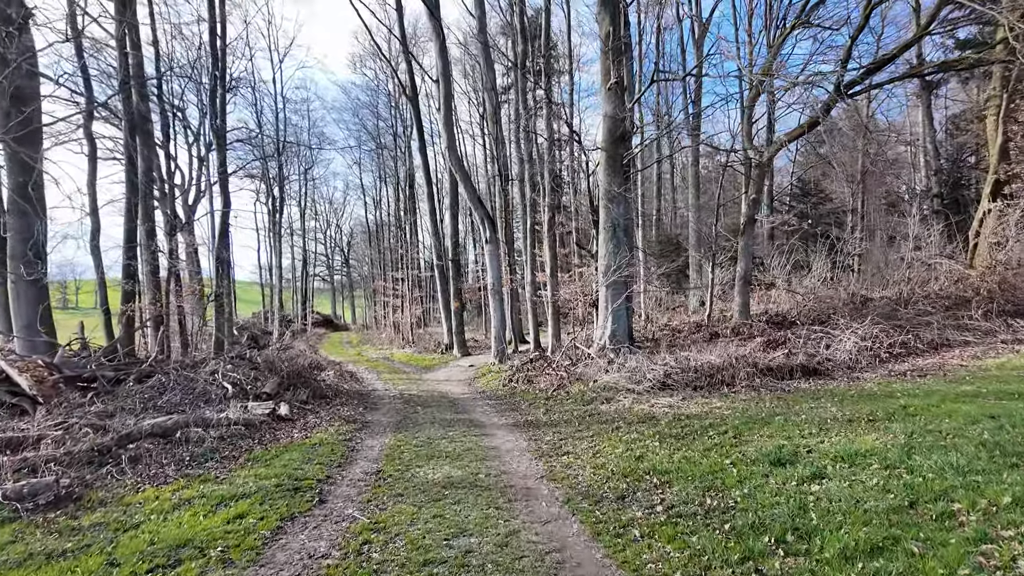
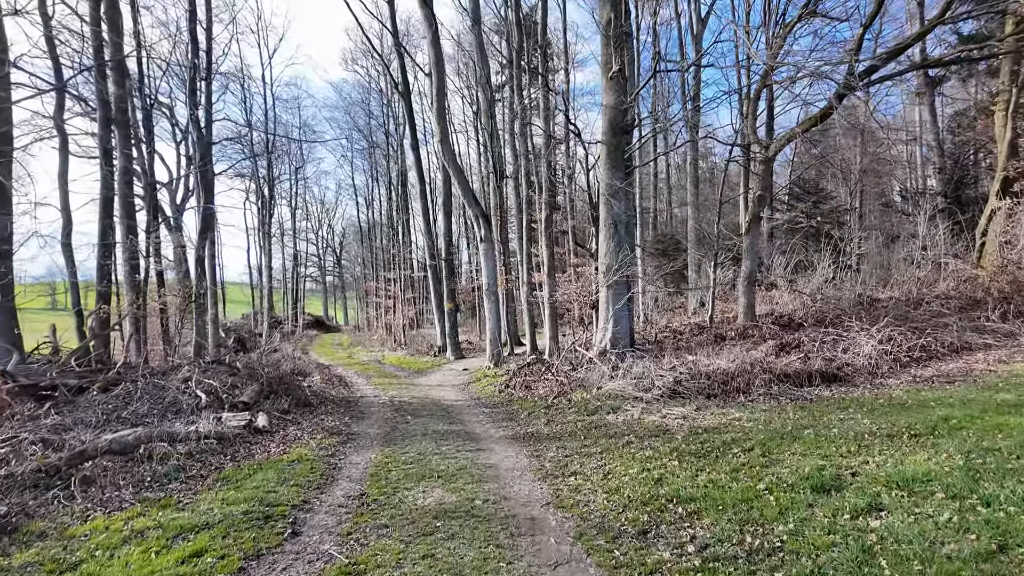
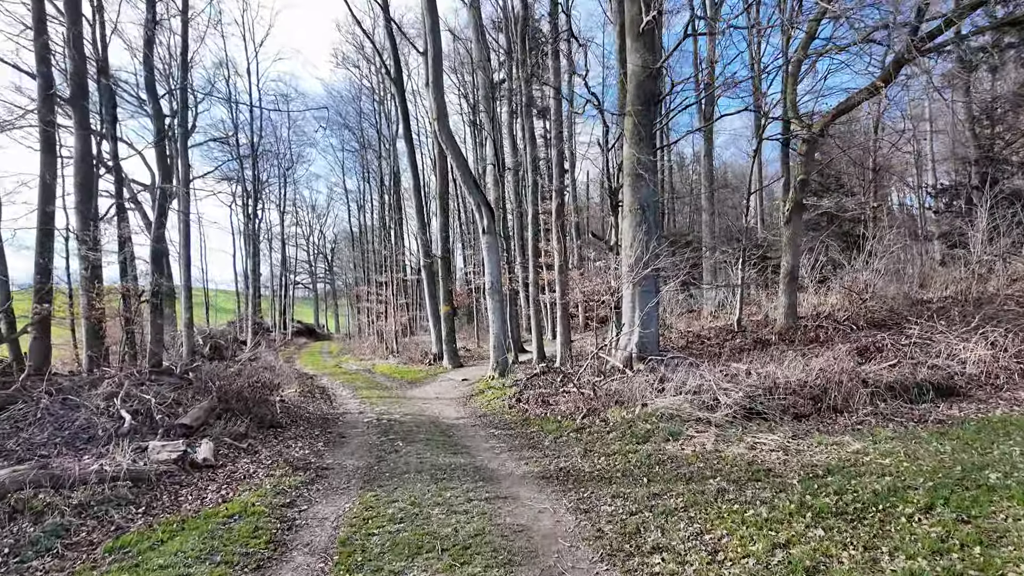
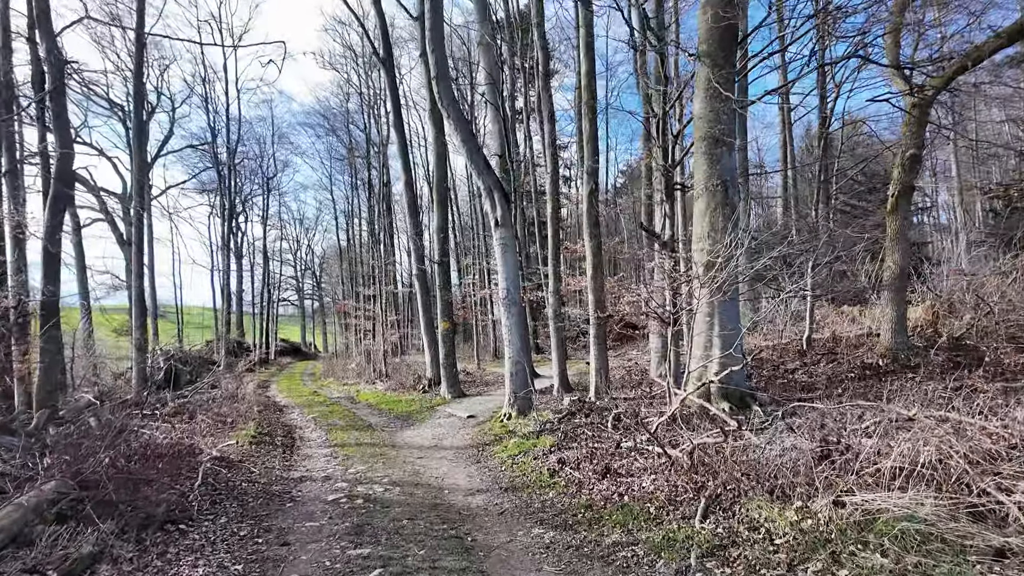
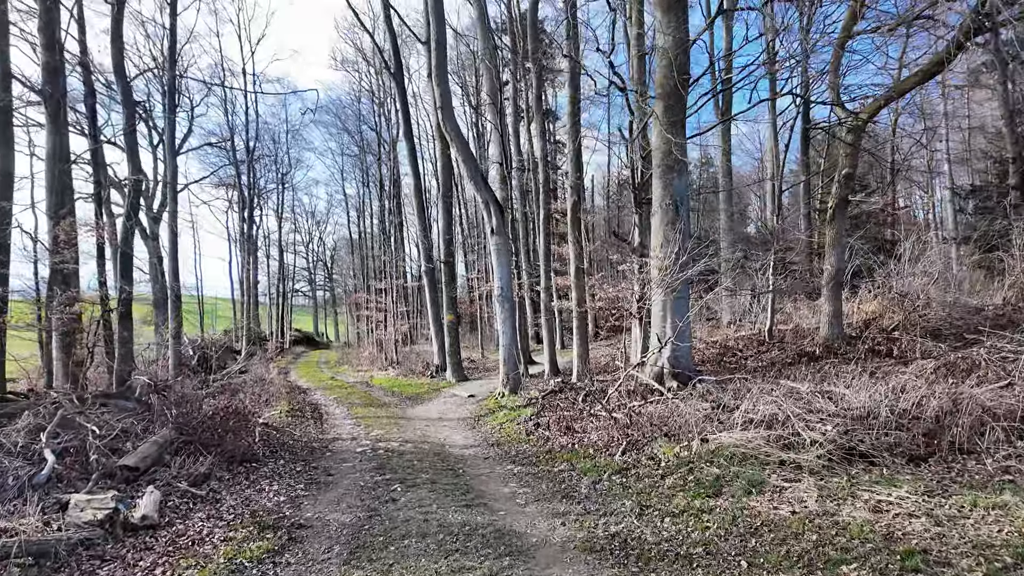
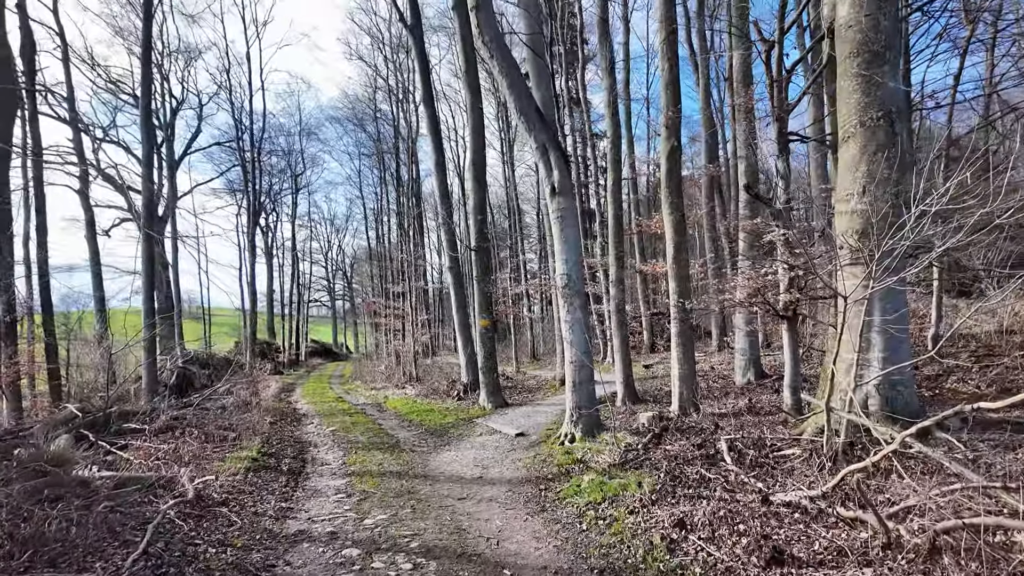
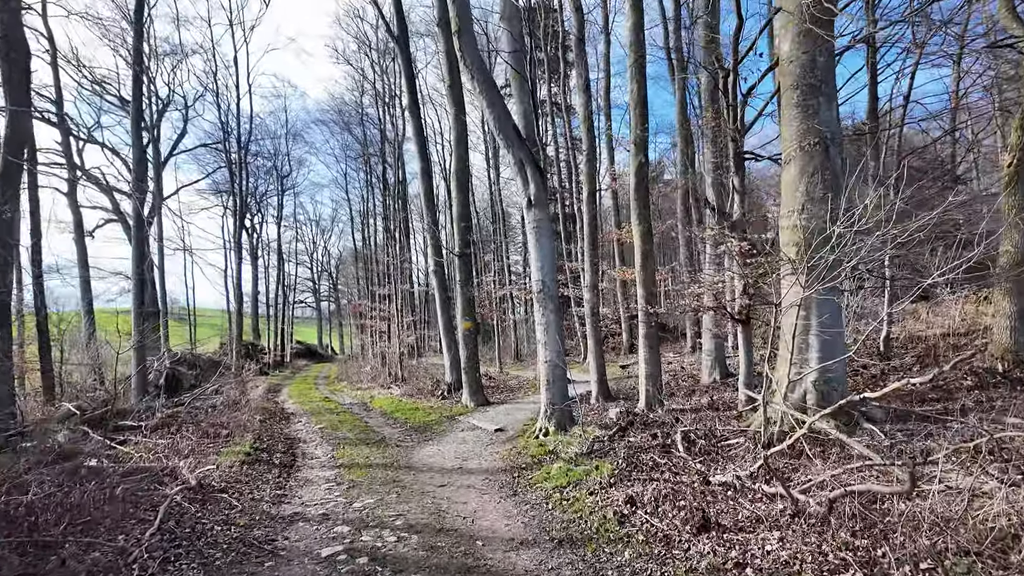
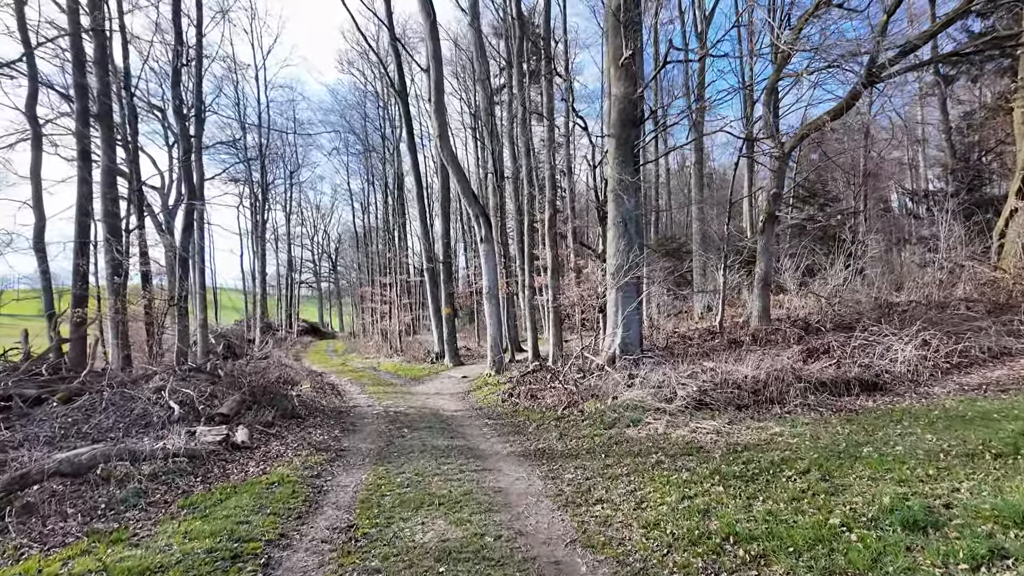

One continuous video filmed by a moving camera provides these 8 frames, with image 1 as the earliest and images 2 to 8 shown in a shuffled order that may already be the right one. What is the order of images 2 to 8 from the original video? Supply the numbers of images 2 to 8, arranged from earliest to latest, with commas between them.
2, 8, 3, 5, 4, 7, 6
